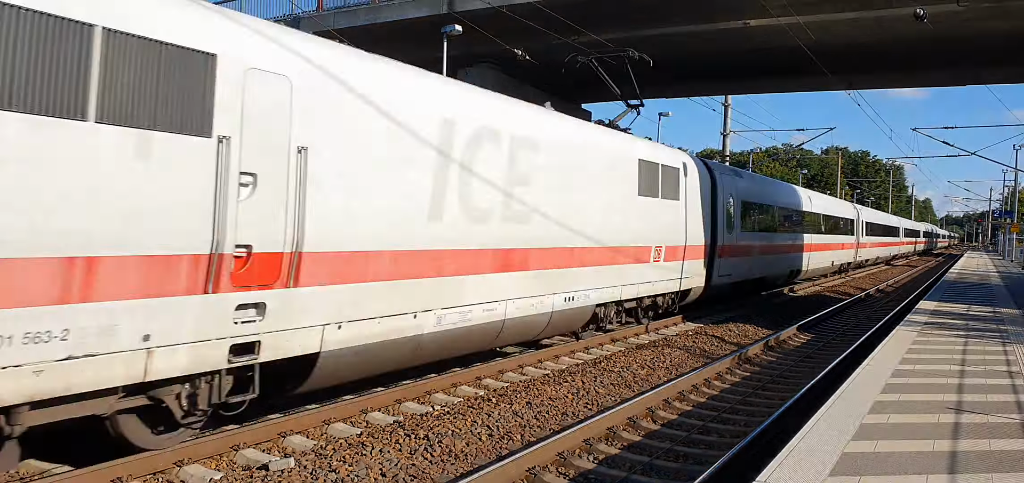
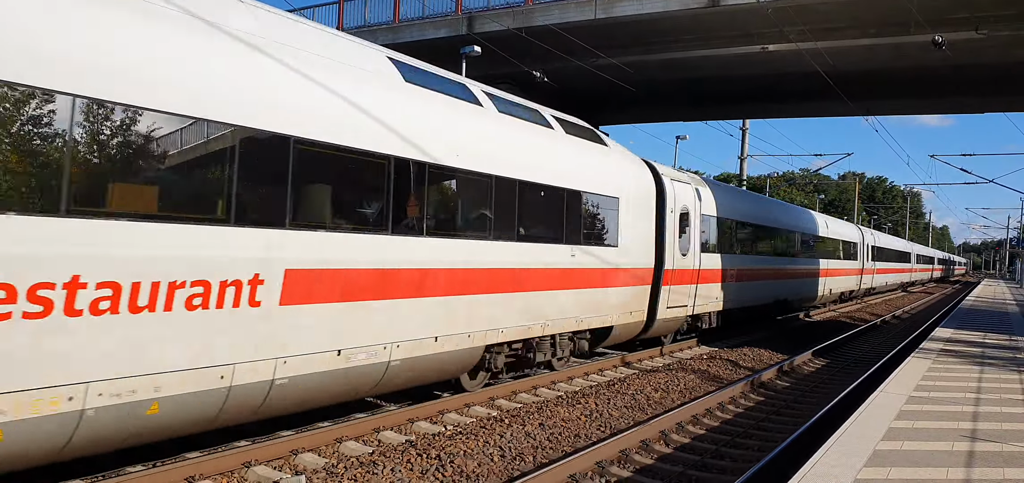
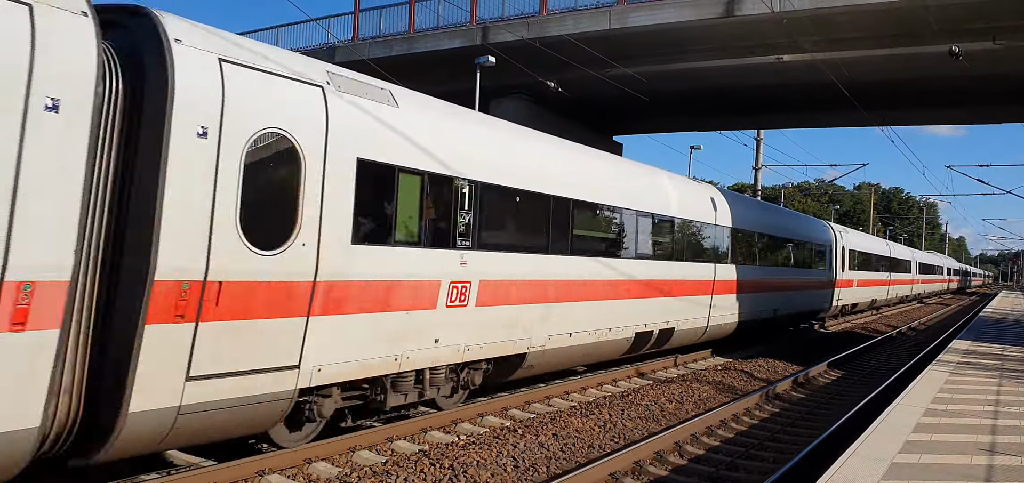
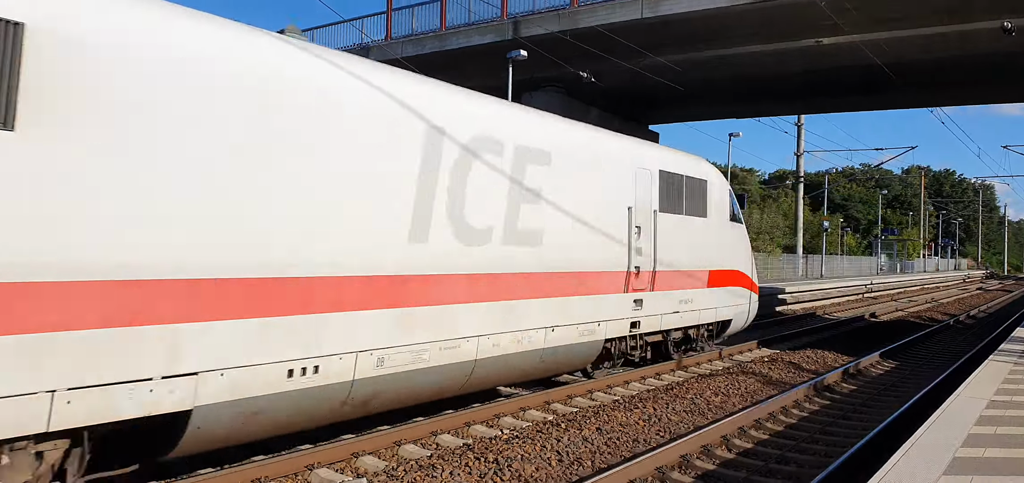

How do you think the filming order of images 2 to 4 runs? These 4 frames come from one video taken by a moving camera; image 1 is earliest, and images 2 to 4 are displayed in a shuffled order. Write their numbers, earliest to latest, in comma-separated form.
3, 2, 4
